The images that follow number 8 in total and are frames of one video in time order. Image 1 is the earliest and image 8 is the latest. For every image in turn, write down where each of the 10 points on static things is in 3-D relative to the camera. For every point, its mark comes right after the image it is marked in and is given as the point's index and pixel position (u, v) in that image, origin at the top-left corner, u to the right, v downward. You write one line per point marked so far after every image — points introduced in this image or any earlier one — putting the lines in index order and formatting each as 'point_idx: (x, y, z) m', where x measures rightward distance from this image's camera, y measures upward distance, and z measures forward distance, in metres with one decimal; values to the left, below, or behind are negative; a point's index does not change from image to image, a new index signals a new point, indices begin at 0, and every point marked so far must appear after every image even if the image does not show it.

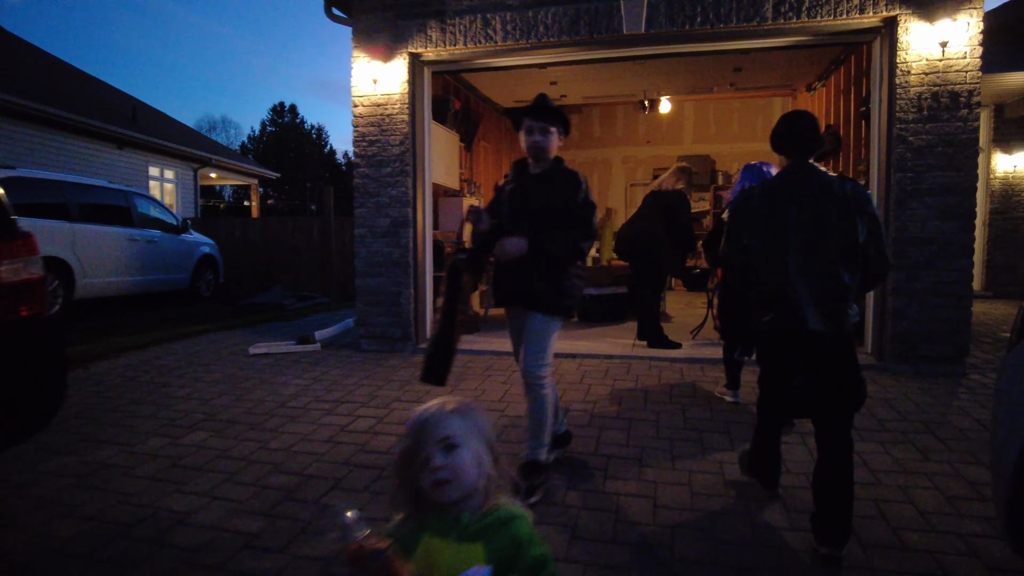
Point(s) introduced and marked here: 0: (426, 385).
0: (-0.6, -0.7, +4.6) m
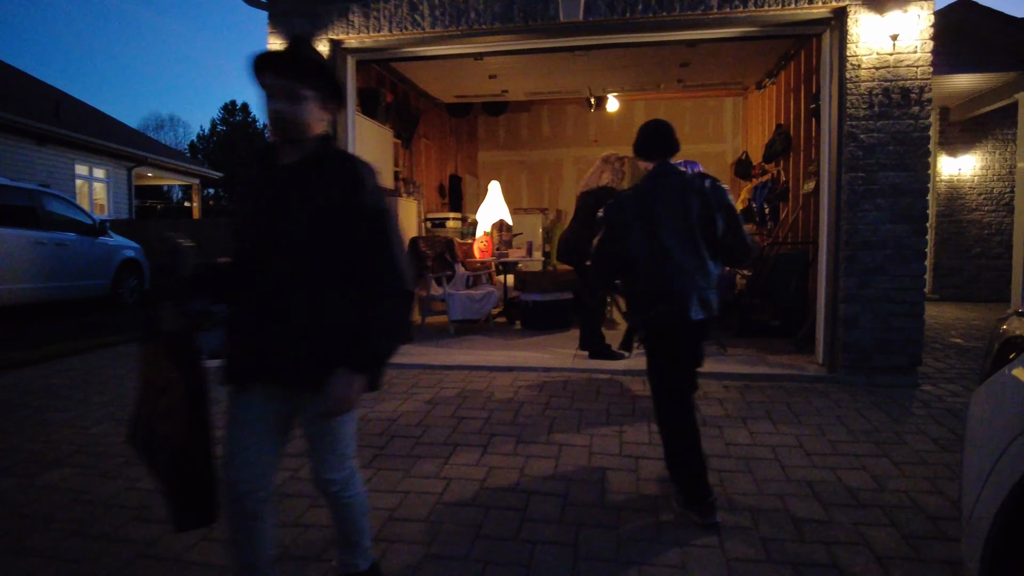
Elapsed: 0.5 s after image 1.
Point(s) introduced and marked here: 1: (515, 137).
0: (-1.1, -0.7, +4.1) m
1: (0.0, +2.6, +11.1) m
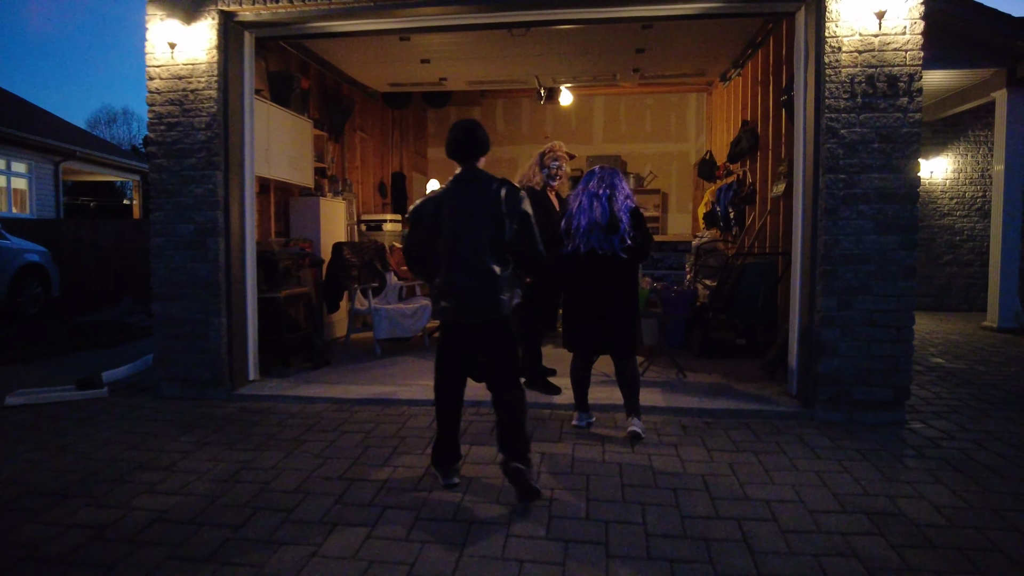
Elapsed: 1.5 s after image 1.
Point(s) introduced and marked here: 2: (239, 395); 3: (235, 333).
0: (-1.5, -0.9, +3.3) m
1: (-0.7, +2.4, +10.3) m
2: (-1.8, -0.7, +4.3) m
3: (-1.9, -0.3, +4.4) m
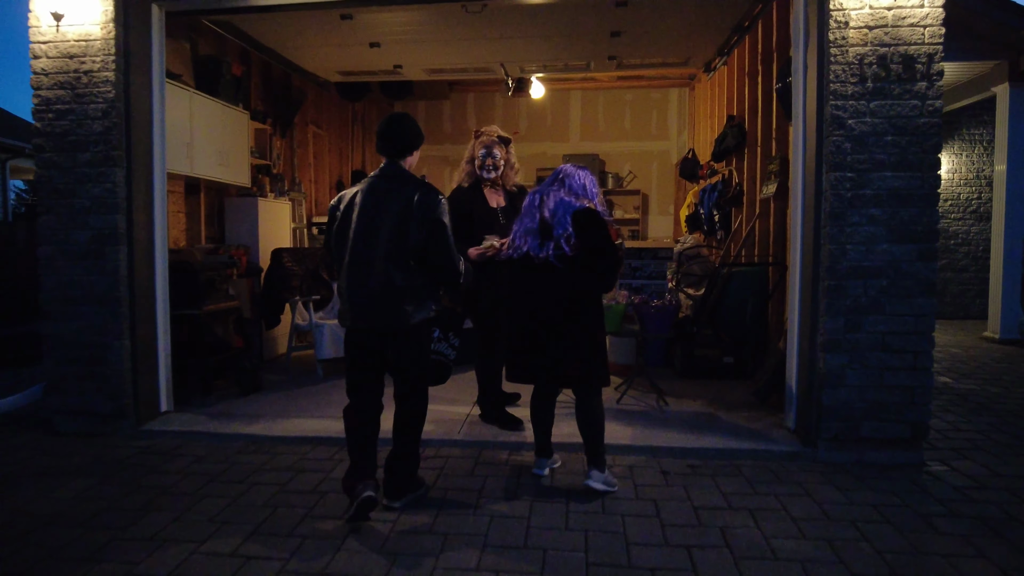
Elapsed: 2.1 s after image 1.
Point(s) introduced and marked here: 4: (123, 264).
0: (-1.7, -1.0, +2.7) m
1: (-1.1, +2.3, +9.7) m
2: (-2.1, -0.8, +3.7) m
3: (-2.1, -0.4, +3.7) m
4: (-2.2, +0.1, +3.6) m
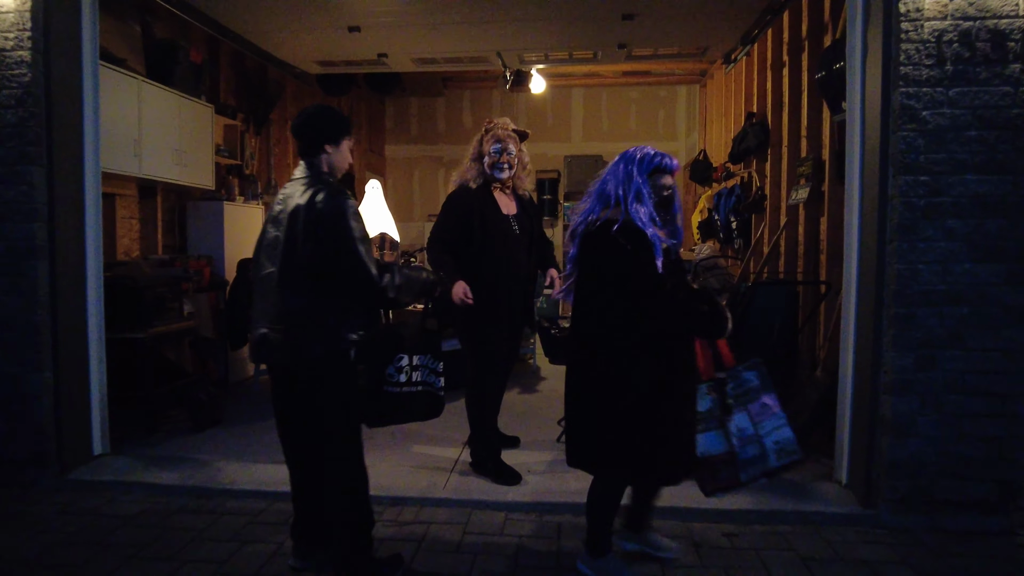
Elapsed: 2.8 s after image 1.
0: (-1.8, -1.1, +2.1) m
1: (-1.2, +2.2, +9.1) m
2: (-2.1, -0.9, +3.1) m
3: (-2.1, -0.5, +3.1) m
4: (-2.2, 0.0, +3.1) m
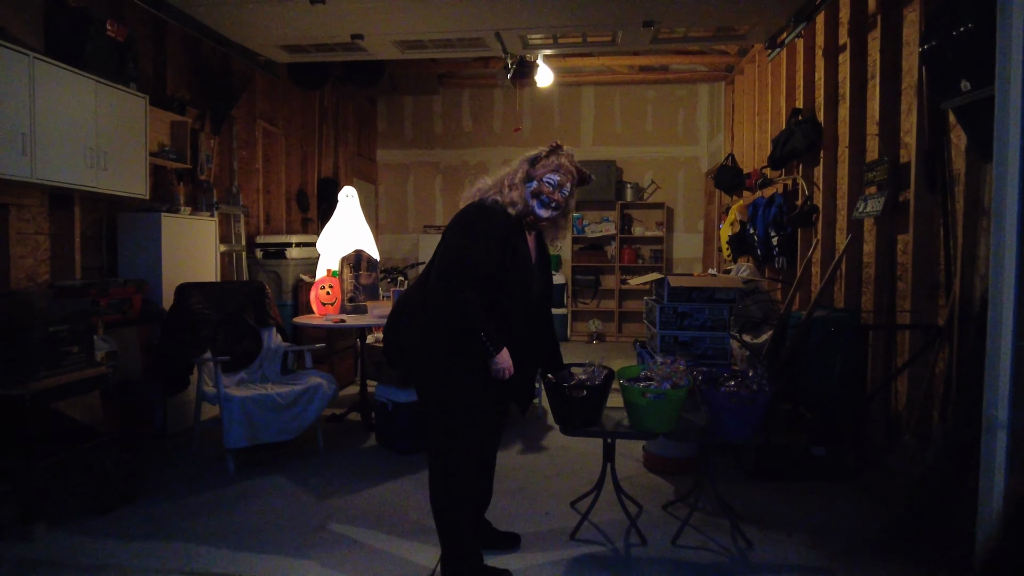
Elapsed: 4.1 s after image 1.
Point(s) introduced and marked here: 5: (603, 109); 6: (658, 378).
0: (-1.8, -1.2, +1.2) m
1: (-1.1, +2.0, +8.3) m
2: (-2.1, -1.1, +2.2) m
3: (-2.1, -0.7, +2.3) m
4: (-2.2, -0.1, +2.2) m
5: (+1.1, +2.2, +8.1) m
6: (+0.6, -0.4, +2.7) m
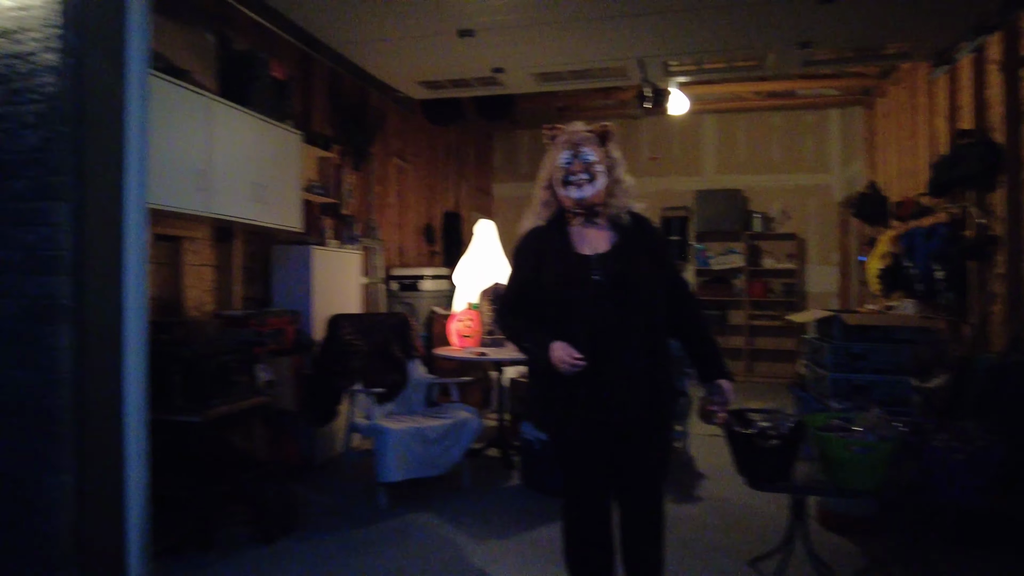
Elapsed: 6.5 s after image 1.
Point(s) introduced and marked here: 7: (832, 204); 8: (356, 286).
0: (-1.3, -1.3, +1.2) m
1: (+0.3, +1.6, +8.3) m
2: (-1.5, -1.2, +2.3) m
3: (-1.5, -0.8, +2.3) m
4: (-1.6, -0.2, +2.3) m
5: (+2.6, +1.8, +7.8) m
6: (+1.3, -0.5, +2.4) m
7: (+3.7, +1.0, +7.5) m
8: (-1.1, 0.0, +4.4) m
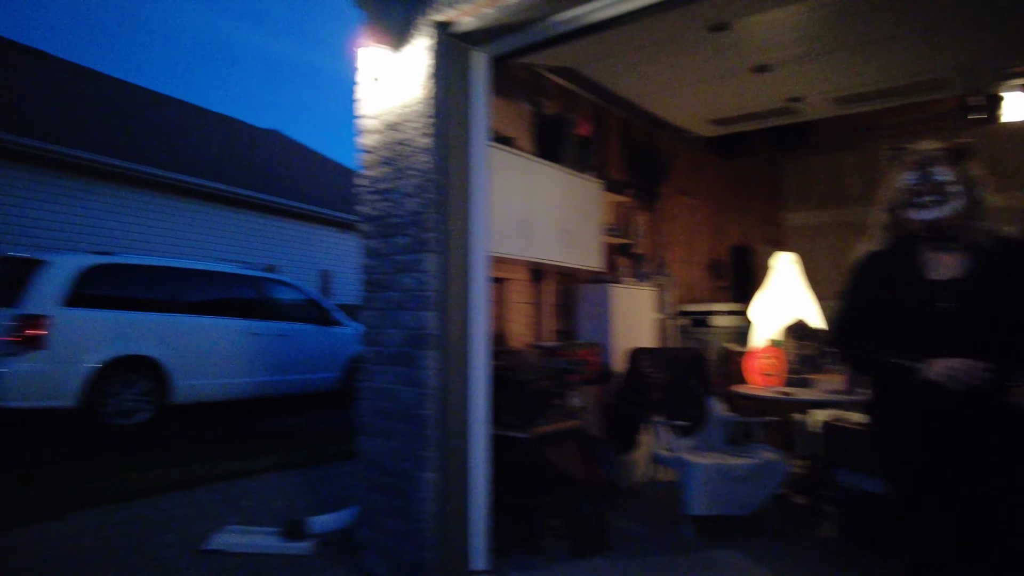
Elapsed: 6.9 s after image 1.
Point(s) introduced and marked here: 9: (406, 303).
0: (-0.5, -1.3, +1.7) m
1: (+3.8, +1.1, +7.7) m
2: (-0.3, -1.3, +2.7) m
3: (-0.3, -0.9, +2.8) m
4: (-0.3, -0.4, +2.8) m
5: (+5.6, +1.4, +6.4) m
6: (+2.3, -0.6, +1.8) m
7: (+6.5, +0.6, +5.6) m
8: (+0.9, -0.2, +4.6) m
9: (-0.5, -0.1, +2.9) m
